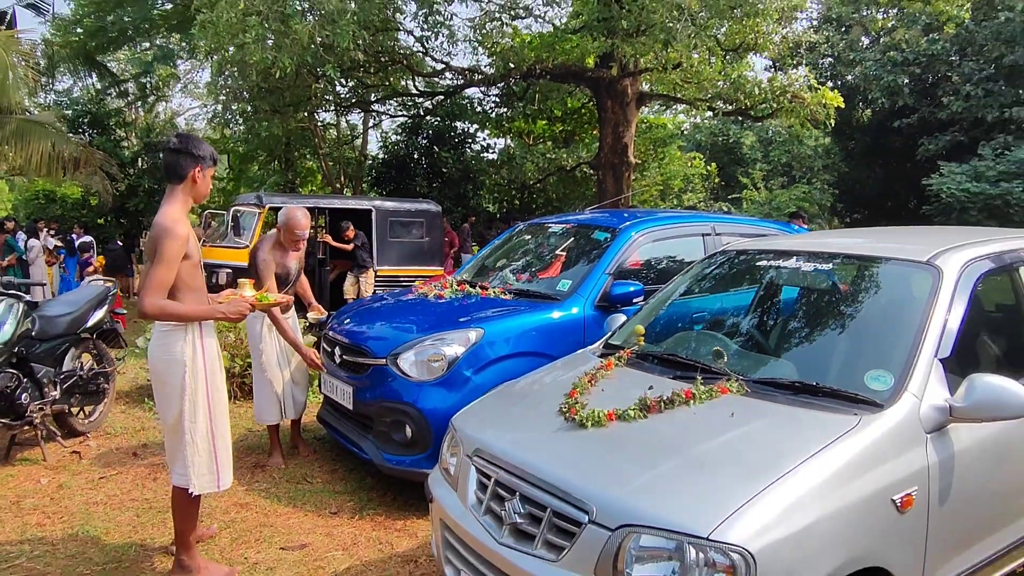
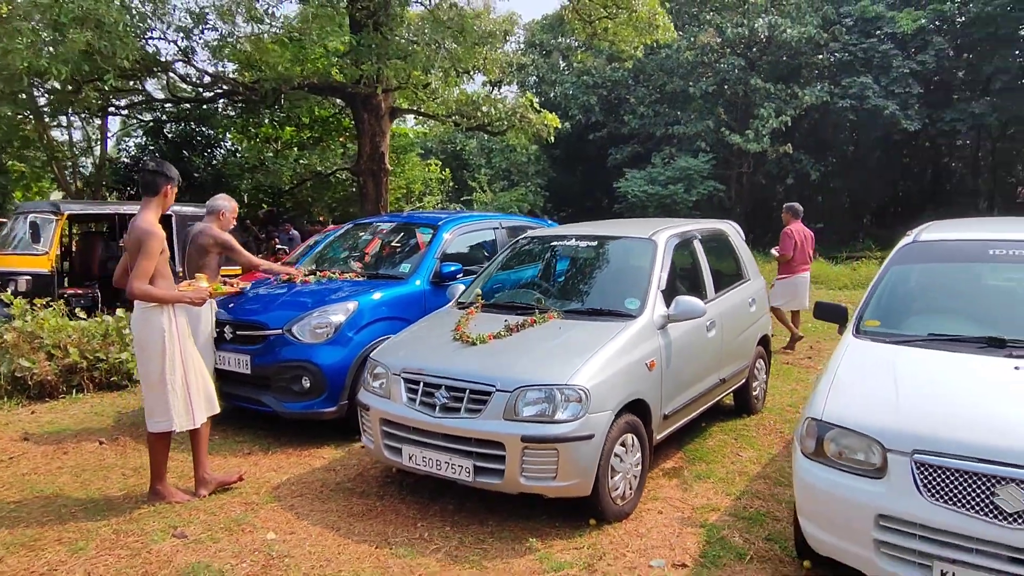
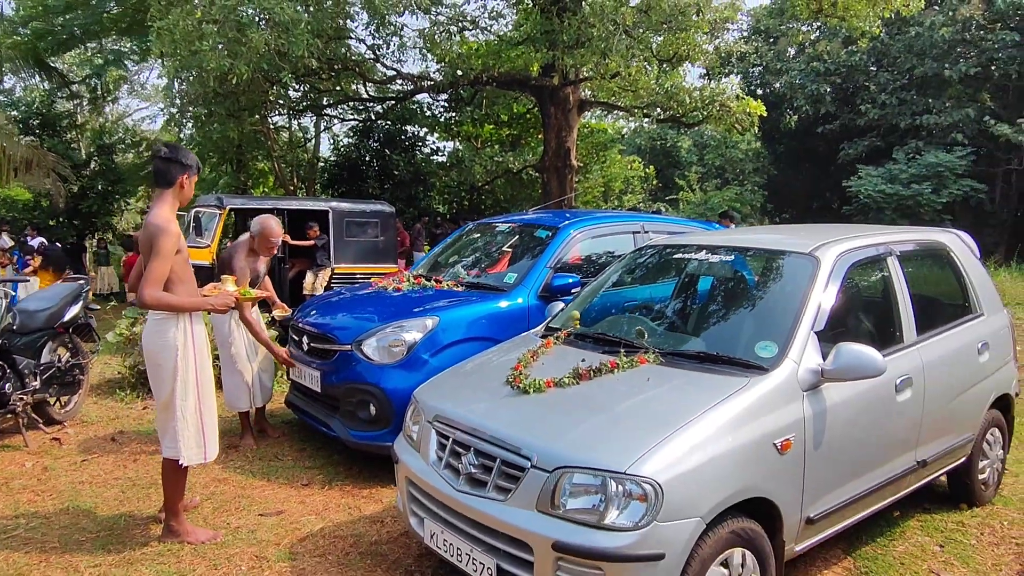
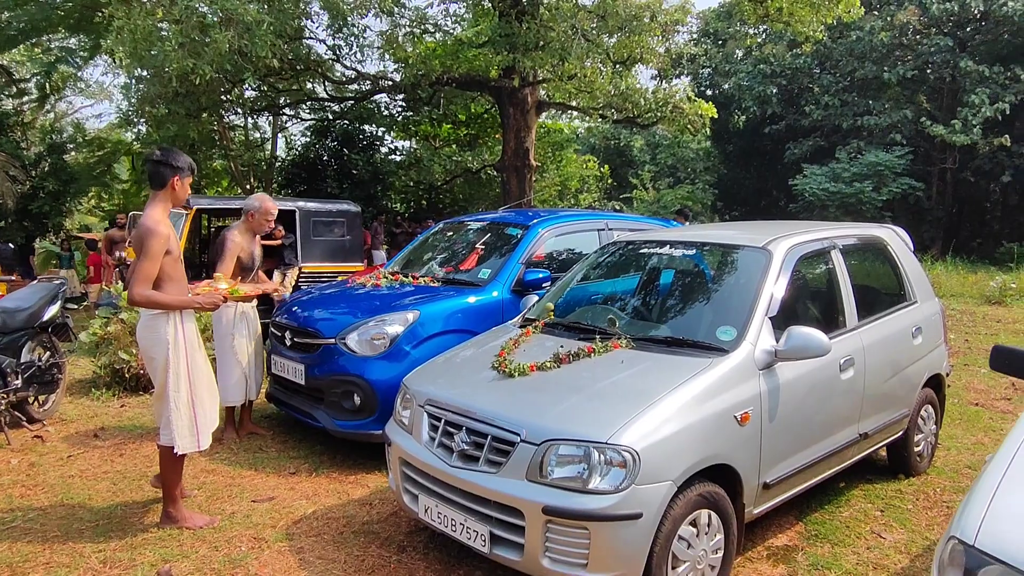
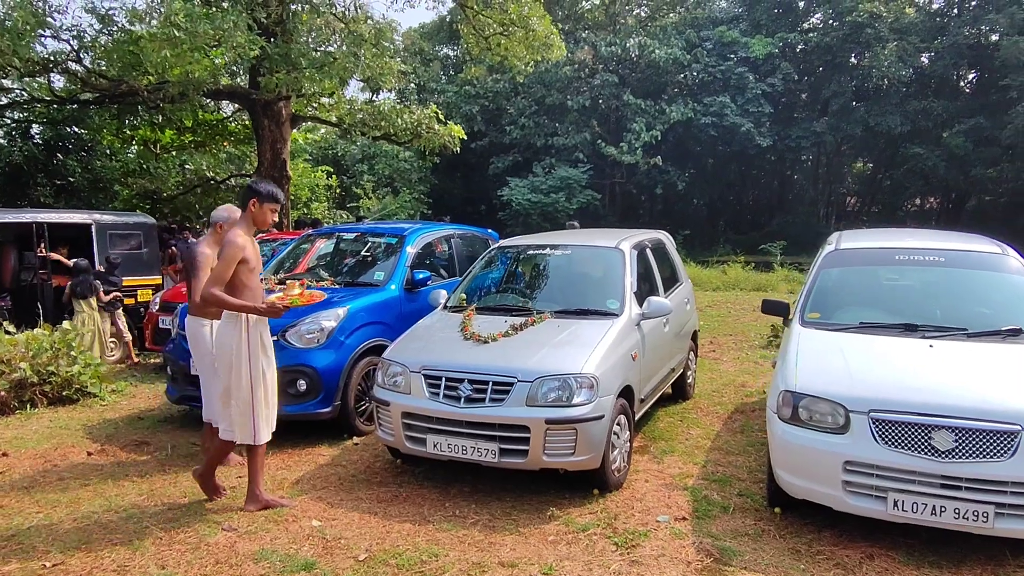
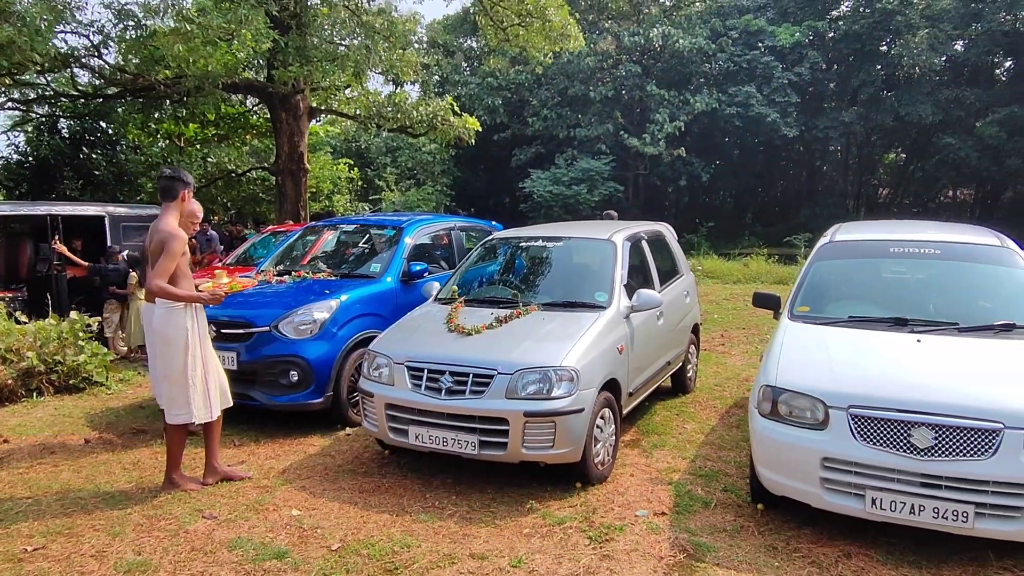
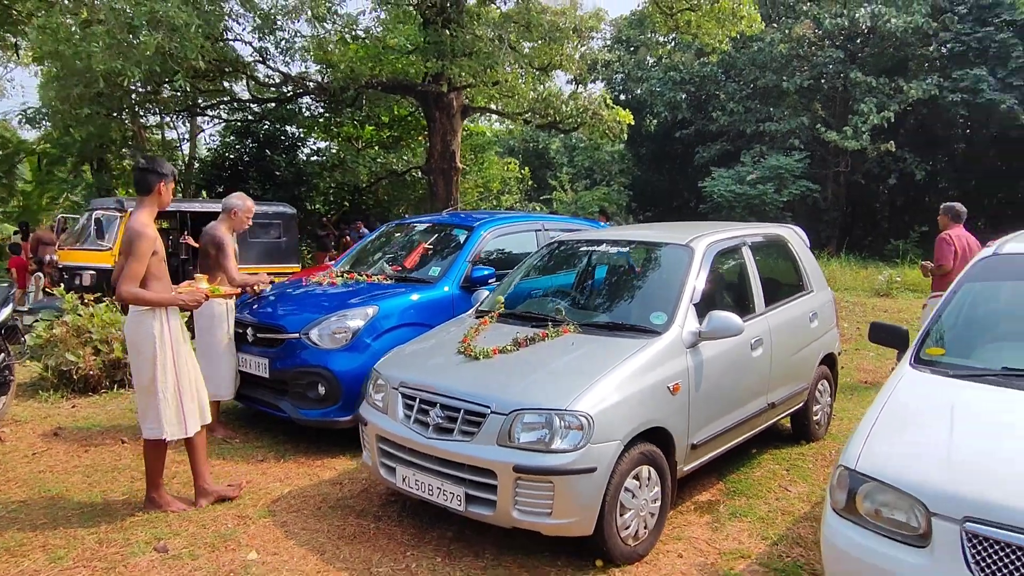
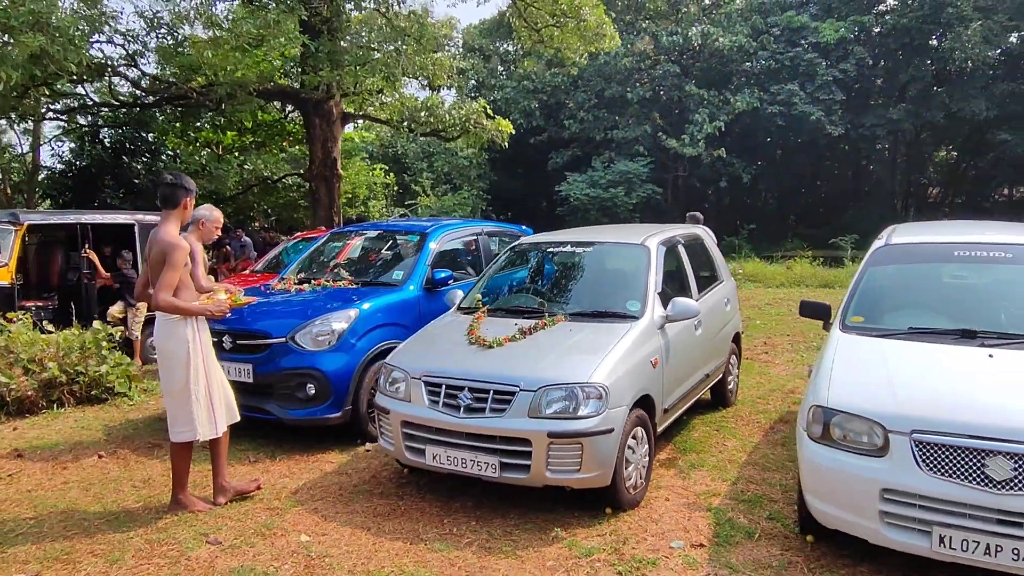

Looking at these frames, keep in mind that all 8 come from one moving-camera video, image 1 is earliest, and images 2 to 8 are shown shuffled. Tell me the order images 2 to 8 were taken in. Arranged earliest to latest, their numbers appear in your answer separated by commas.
3, 4, 7, 2, 8, 6, 5
